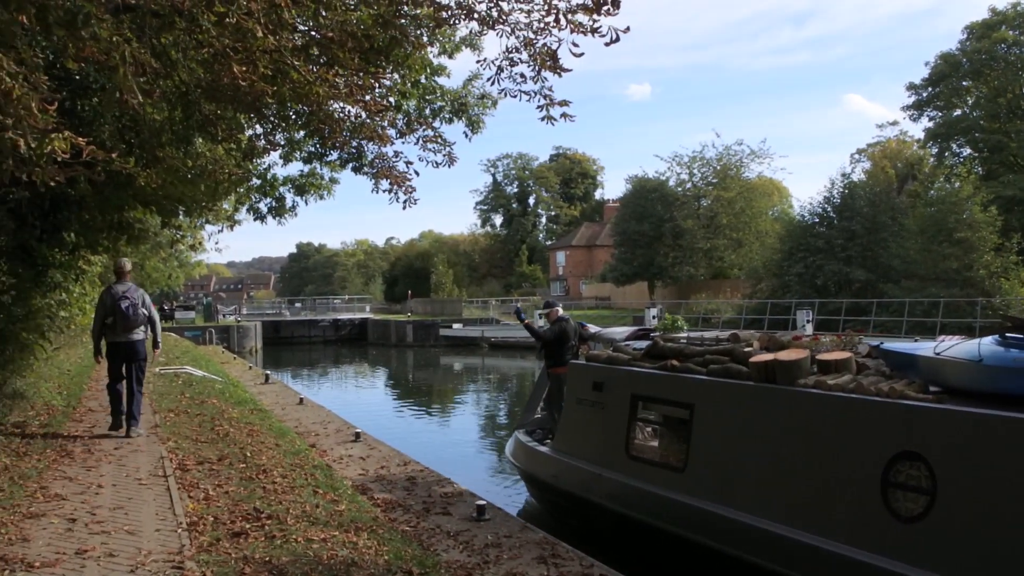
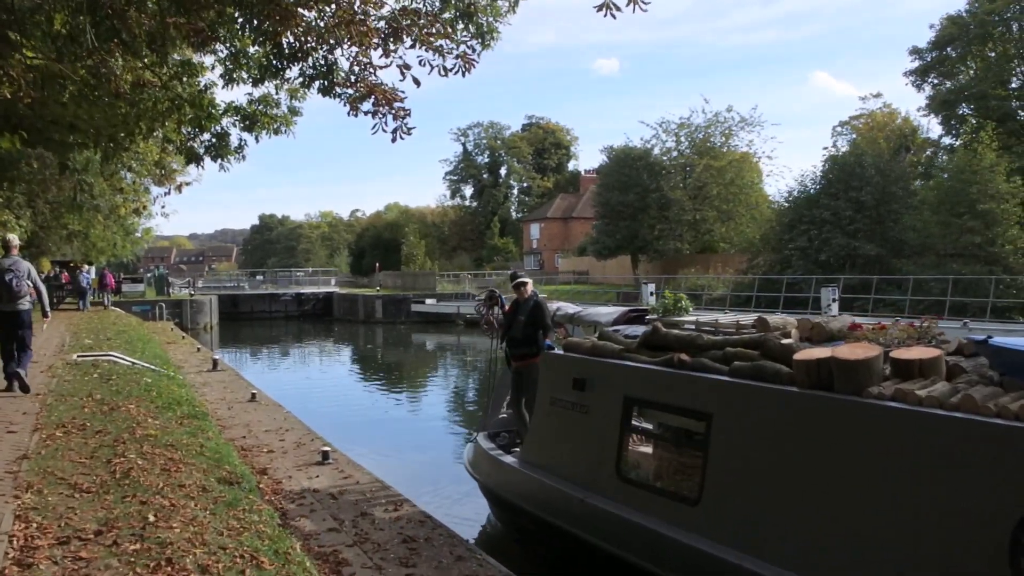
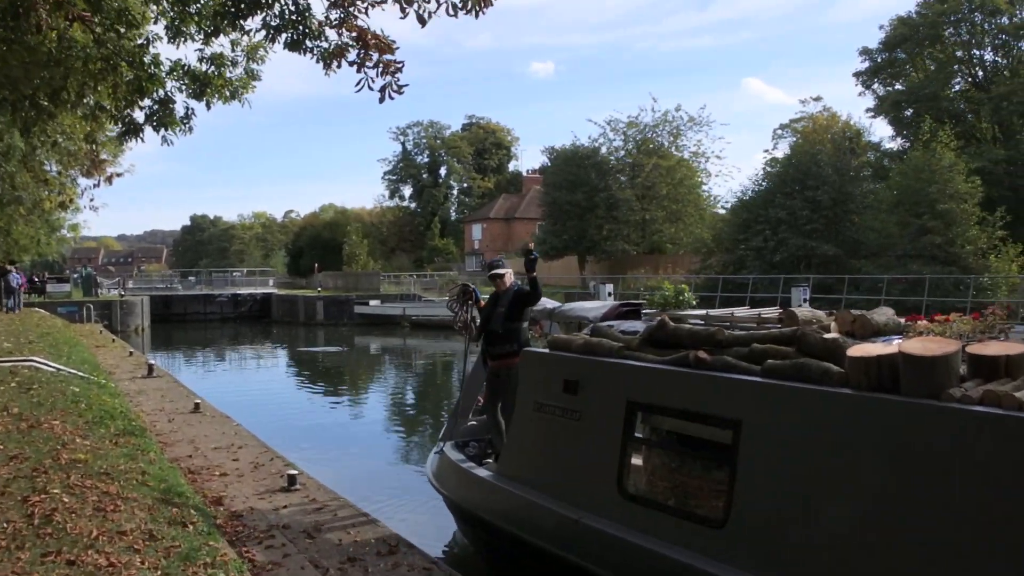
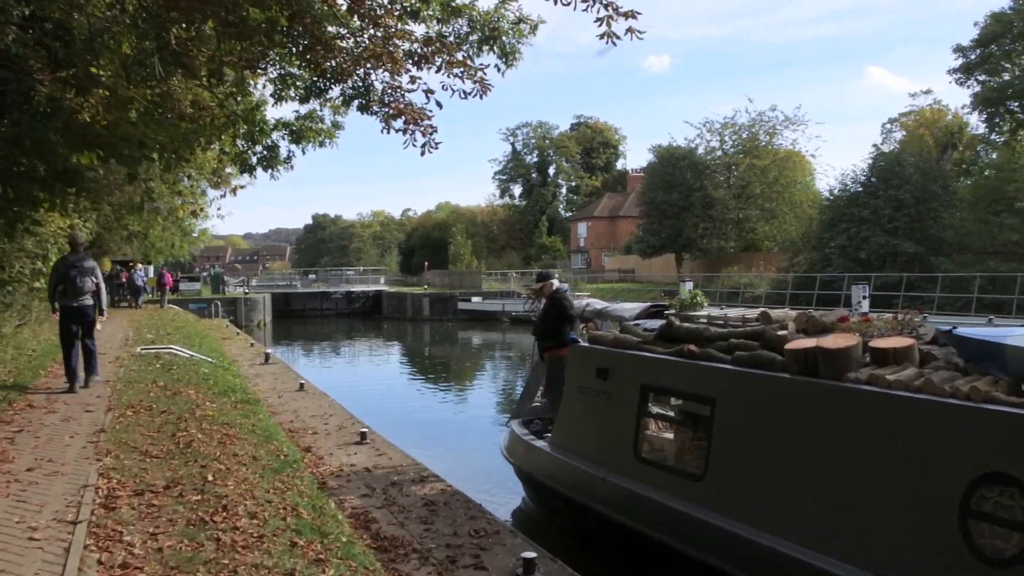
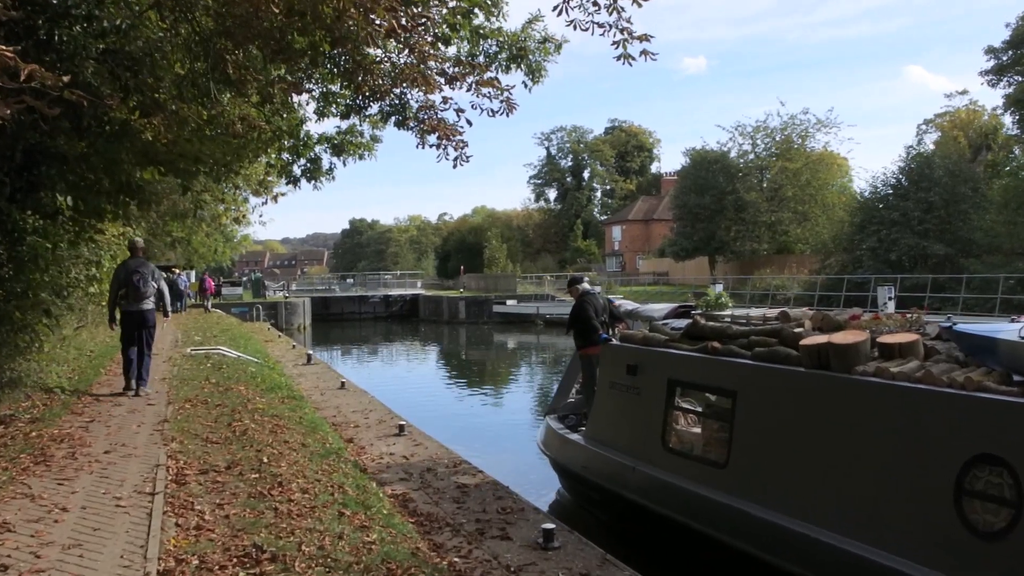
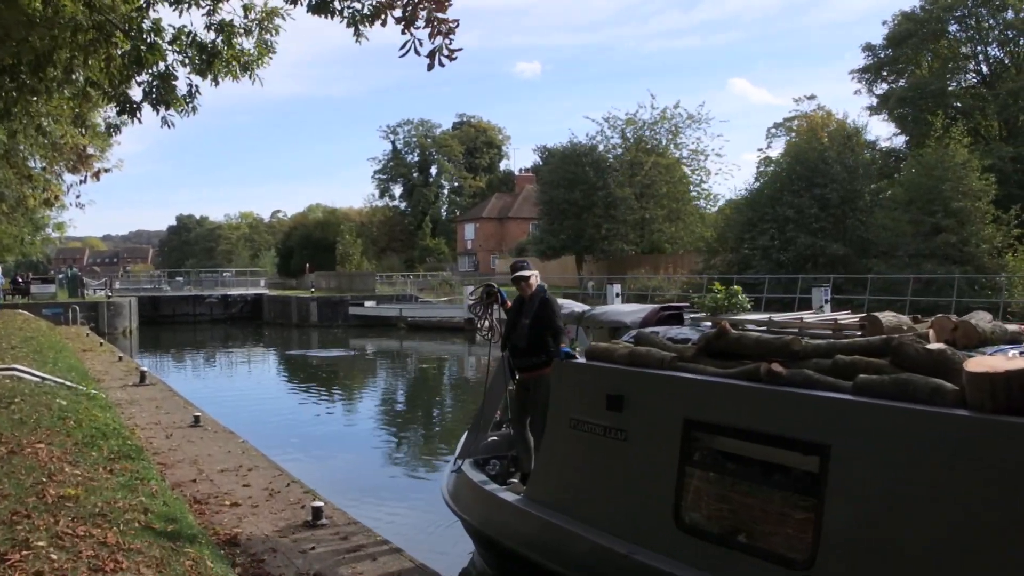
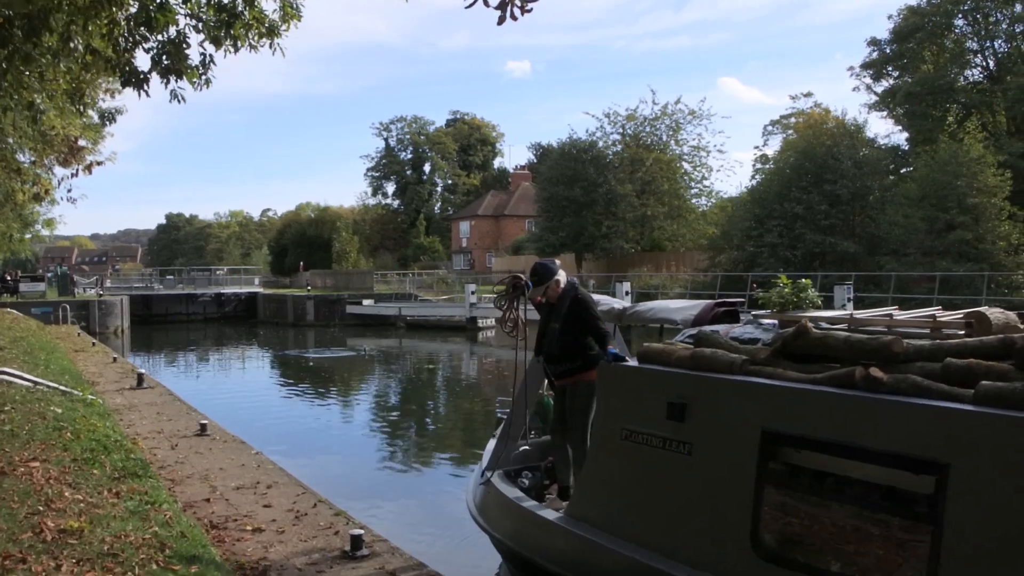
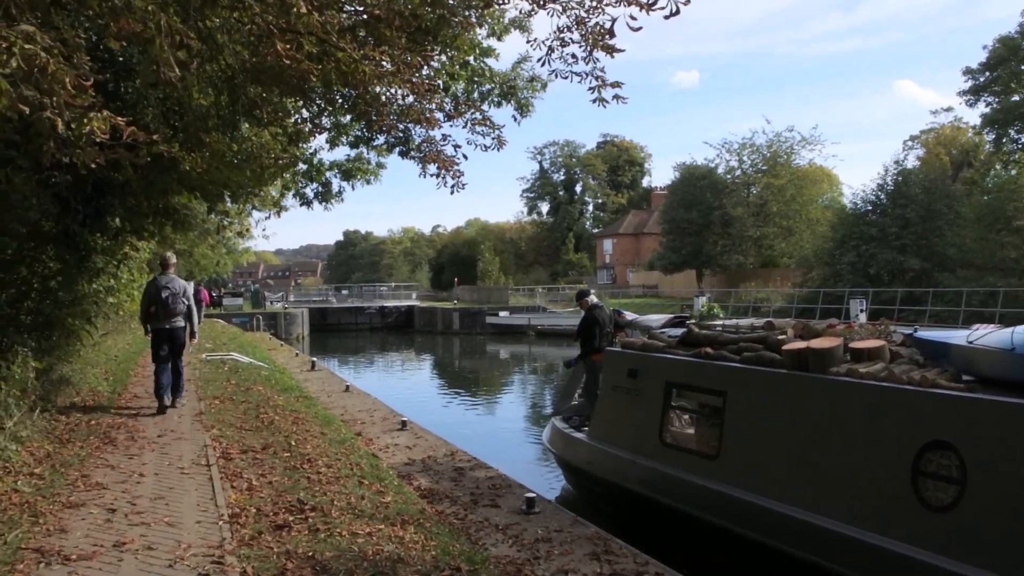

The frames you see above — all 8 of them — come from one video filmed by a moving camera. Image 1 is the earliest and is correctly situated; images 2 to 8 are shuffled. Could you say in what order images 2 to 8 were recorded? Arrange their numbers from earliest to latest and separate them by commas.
8, 5, 4, 2, 3, 6, 7
